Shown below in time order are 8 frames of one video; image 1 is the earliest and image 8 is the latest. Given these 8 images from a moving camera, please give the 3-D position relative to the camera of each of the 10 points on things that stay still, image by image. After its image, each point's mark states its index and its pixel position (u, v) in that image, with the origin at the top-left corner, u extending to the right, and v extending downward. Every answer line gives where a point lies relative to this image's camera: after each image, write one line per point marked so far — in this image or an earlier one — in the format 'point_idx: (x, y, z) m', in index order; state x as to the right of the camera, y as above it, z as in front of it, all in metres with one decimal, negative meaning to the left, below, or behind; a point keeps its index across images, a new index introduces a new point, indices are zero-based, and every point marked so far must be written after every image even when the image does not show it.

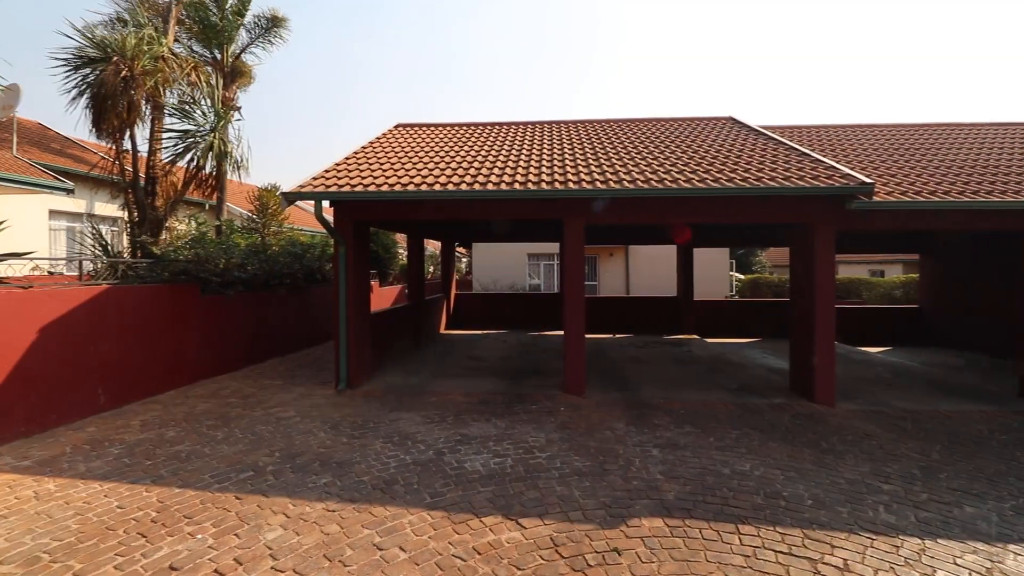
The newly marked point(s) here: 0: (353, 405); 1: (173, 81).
0: (-2.7, -2.0, +8.2) m
1: (-7.2, +4.3, +10.2) m
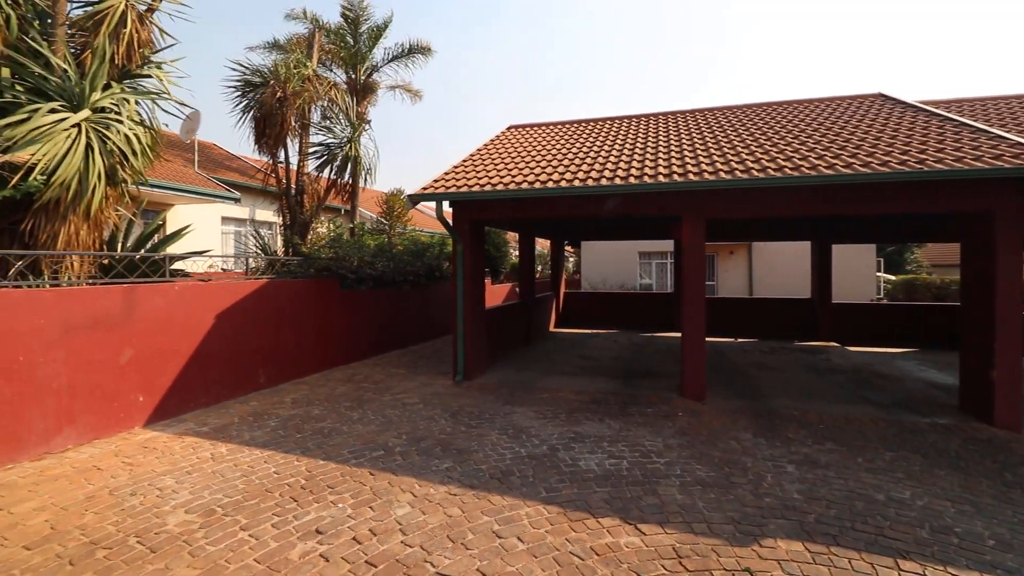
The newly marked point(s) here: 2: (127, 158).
0: (-0.8, -1.9, +8.5) m
1: (-4.6, +4.5, +11.5) m
2: (-5.1, +1.7, +6.4) m
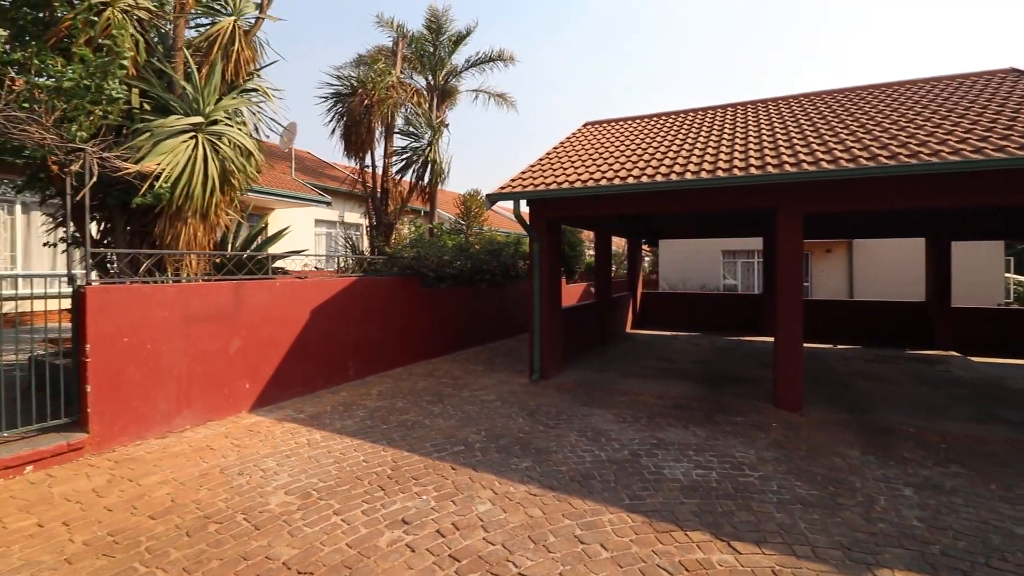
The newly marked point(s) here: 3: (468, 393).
0: (+0.6, -1.9, +8.5) m
1: (-2.8, +4.5, +11.9) m
2: (-4.0, +1.8, +7.0) m
3: (-0.7, -1.8, +8.2) m
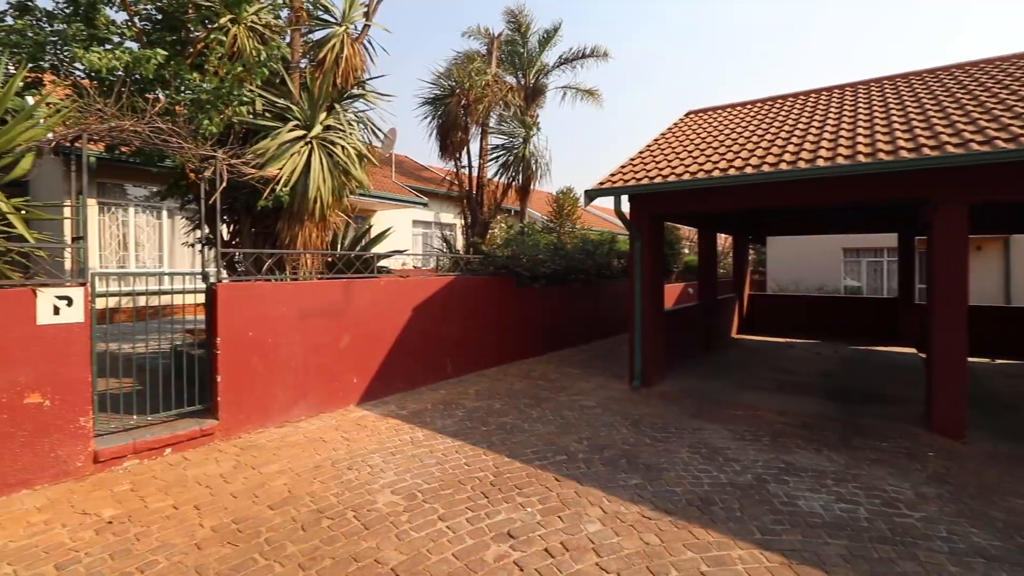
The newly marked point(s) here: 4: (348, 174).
0: (+2.2, -1.9, +7.9) m
1: (-0.4, +4.5, +11.9) m
2: (-2.5, +1.8, +7.3) m
3: (+0.9, -1.8, +7.9) m
4: (-2.5, +1.7, +7.3) m
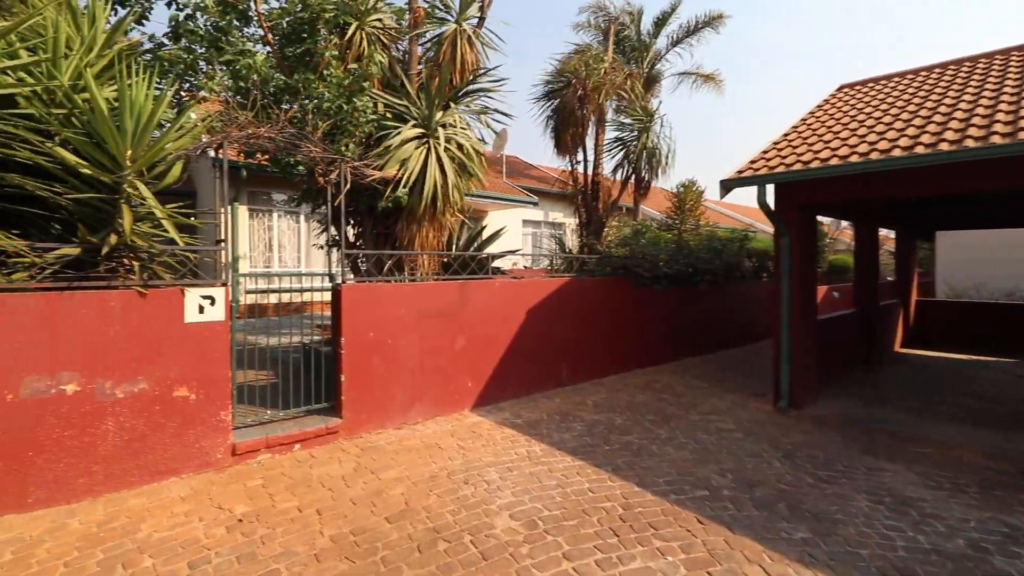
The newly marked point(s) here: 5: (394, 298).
0: (+4.0, -2.0, +6.7) m
1: (+2.4, +4.5, +11.1) m
2: (-0.7, +1.8, +7.0) m
3: (+2.7, -1.8, +6.9) m
4: (-0.7, +1.7, +7.1) m
5: (-1.5, -0.1, +6.1) m
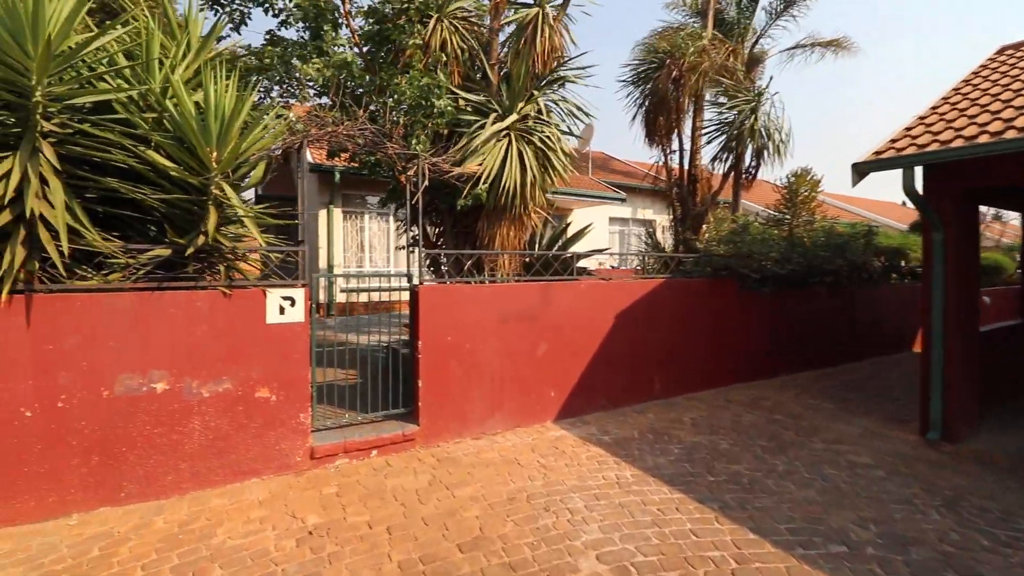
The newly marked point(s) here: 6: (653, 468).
0: (+5.0, -2.0, +5.4) m
1: (+4.3, +4.4, +10.0) m
2: (+0.5, +1.7, +6.5) m
3: (+3.8, -1.9, +5.9) m
4: (+0.5, +1.7, +6.6) m
5: (-0.5, -0.2, +5.8) m
6: (+1.5, -1.9, +5.1) m
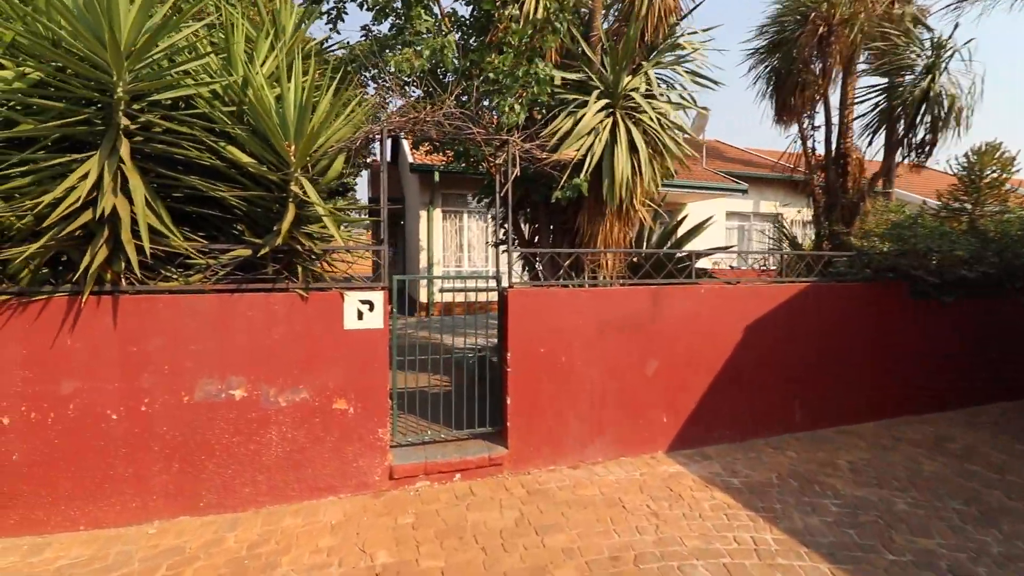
0: (+5.9, -2.2, +3.5) m
1: (+6.1, +4.3, +8.2) m
2: (+1.7, +1.7, +5.5) m
3: (+4.7, -2.0, +4.2) m
4: (+1.7, +1.6, +5.5) m
5: (+0.6, -0.2, +5.0) m
6: (+2.3, -2.0, +3.9) m
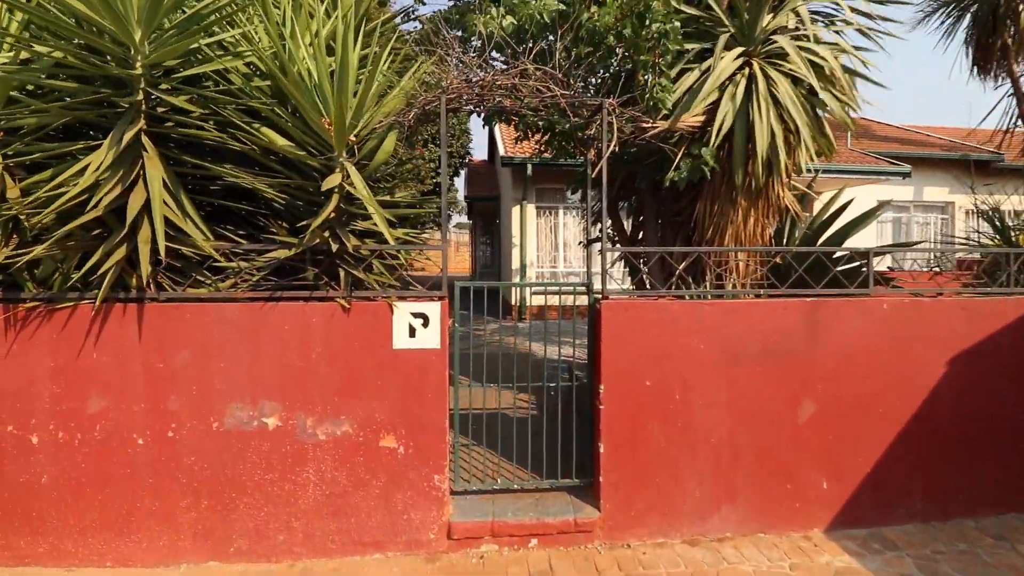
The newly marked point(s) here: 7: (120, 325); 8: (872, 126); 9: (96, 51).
0: (+6.2, -2.3, +1.2) m
1: (+7.5, +4.2, +5.7) m
2: (+2.6, +1.6, +4.0) m
3: (+5.2, -2.2, +2.1) m
4: (+2.6, +1.5, +4.0) m
5: (+1.3, -0.3, +3.7) m
6: (+2.8, -2.1, +2.3) m
7: (-2.7, -0.3, +3.3) m
8: (+10.7, +4.8, +14.3) m
9: (-2.7, +1.6, +3.2) m
